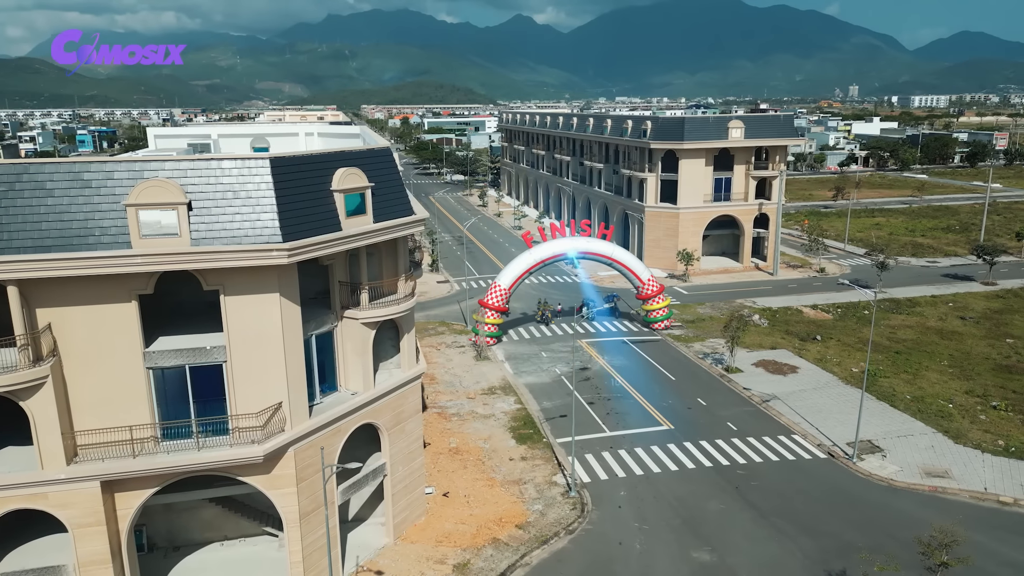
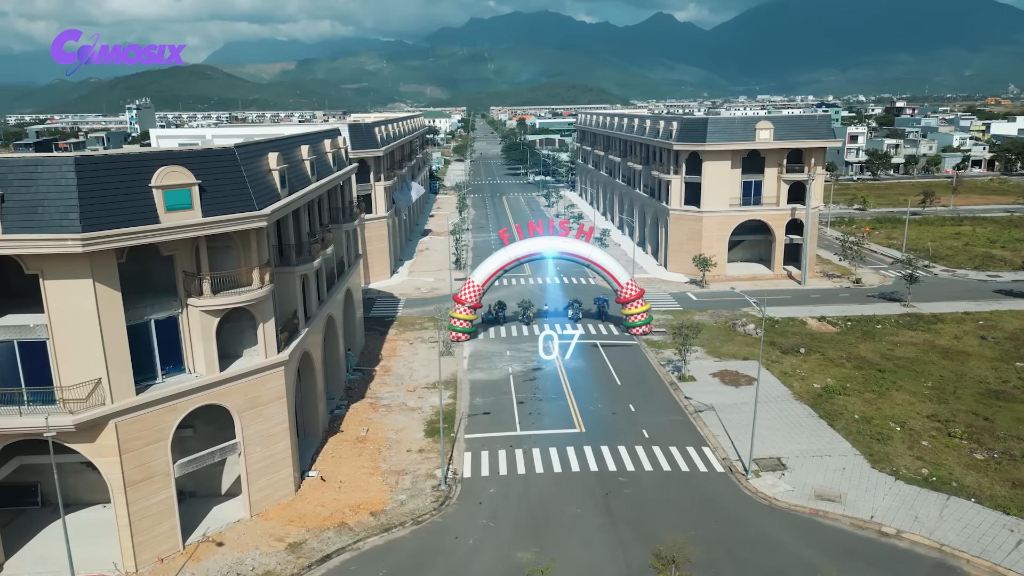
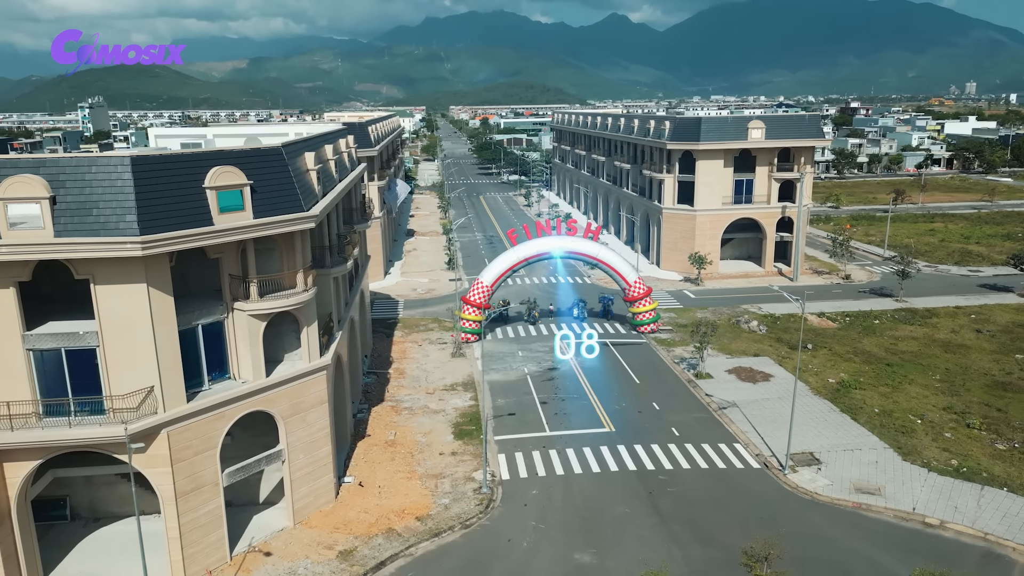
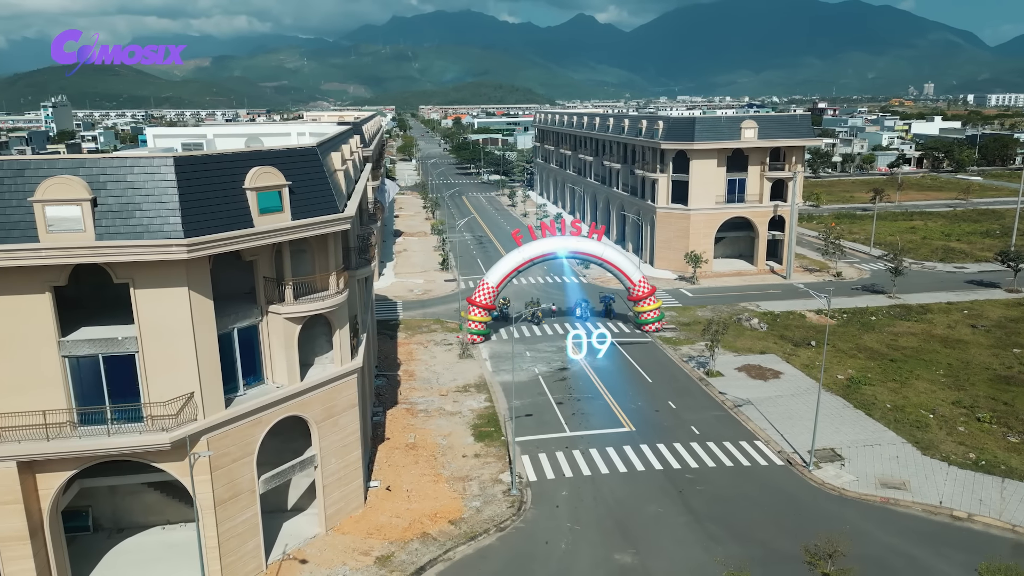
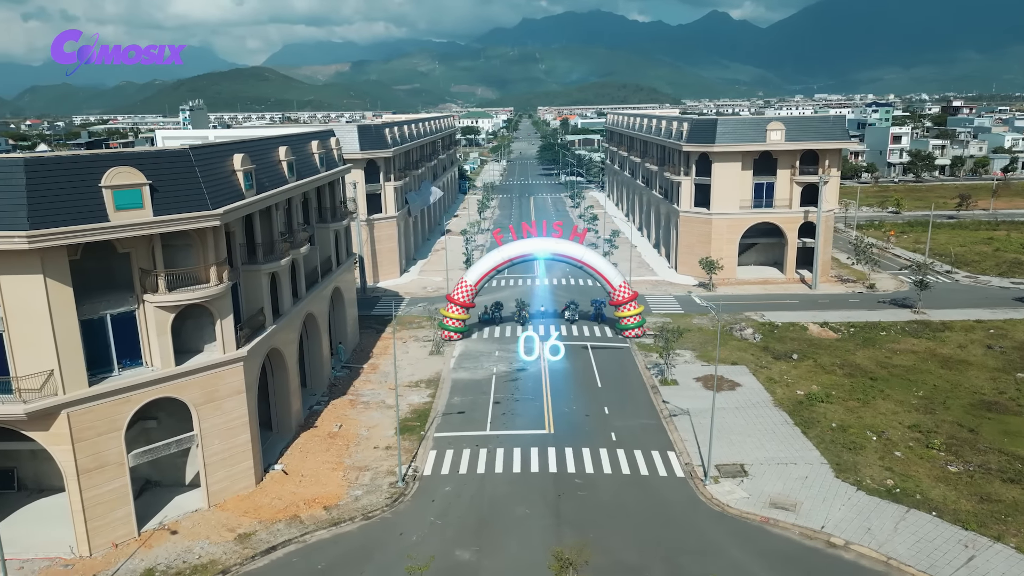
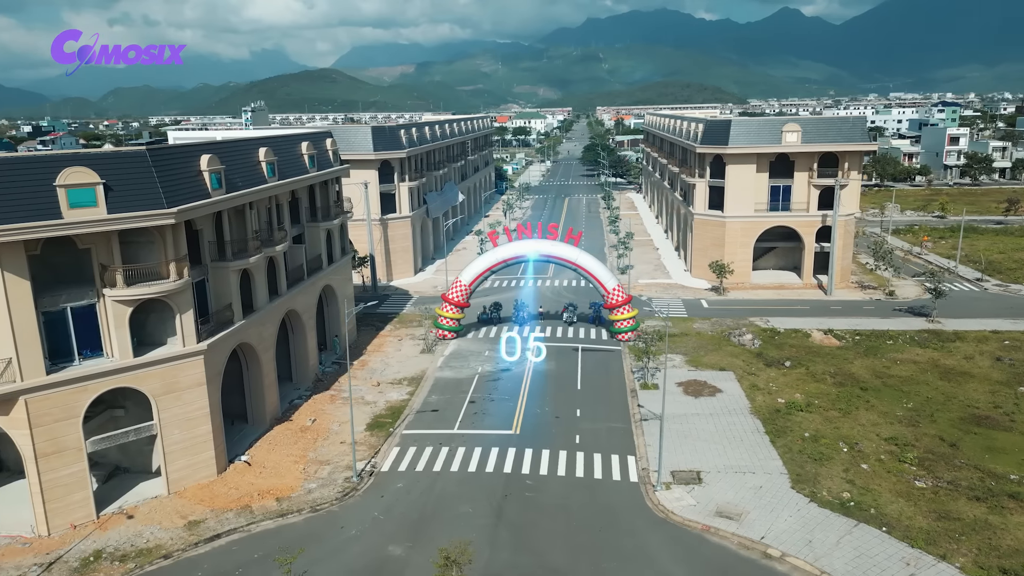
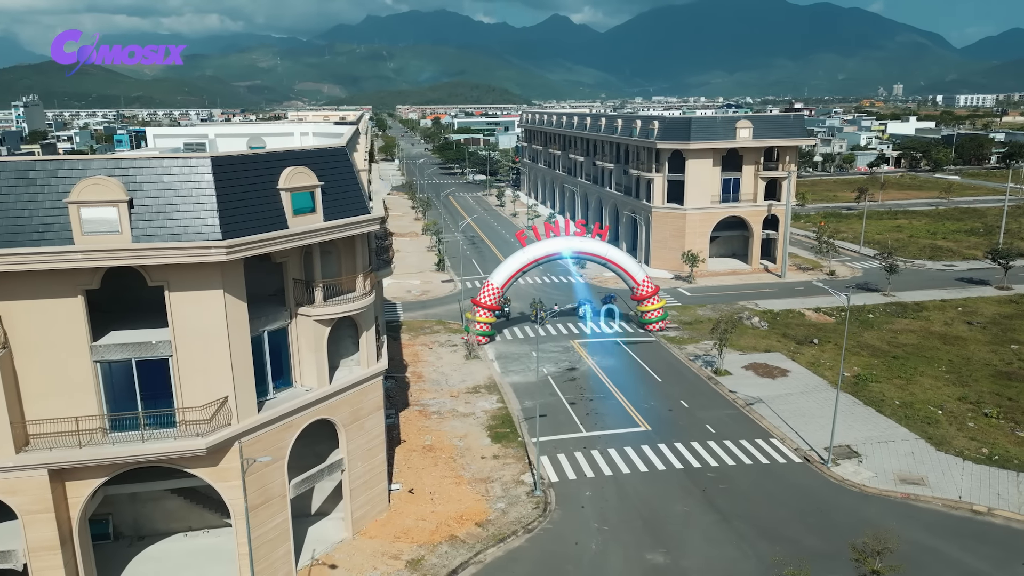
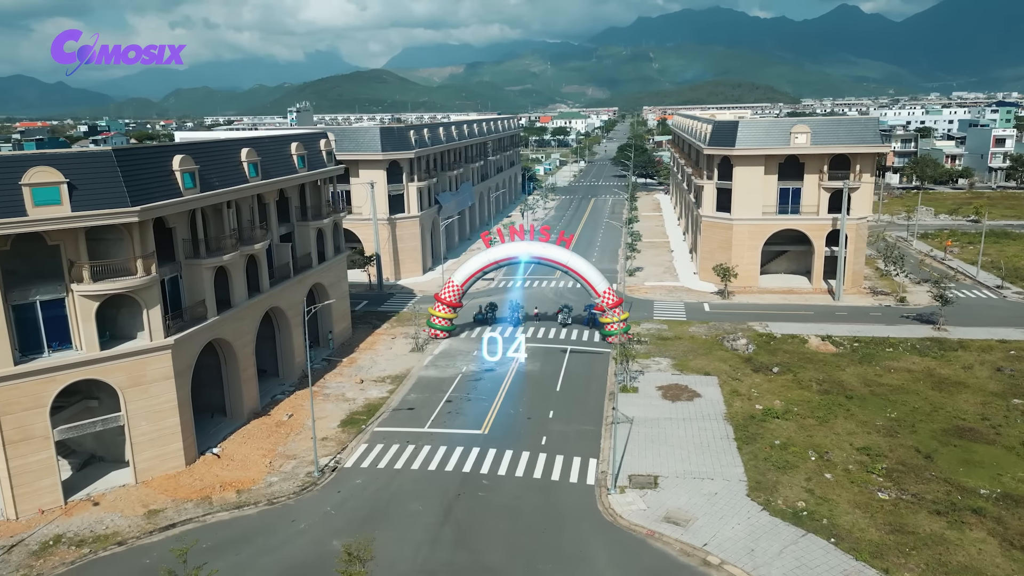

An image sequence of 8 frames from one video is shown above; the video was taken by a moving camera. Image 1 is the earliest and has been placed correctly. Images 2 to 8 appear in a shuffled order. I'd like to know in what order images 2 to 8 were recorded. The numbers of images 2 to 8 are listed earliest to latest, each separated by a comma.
7, 4, 3, 2, 5, 6, 8
